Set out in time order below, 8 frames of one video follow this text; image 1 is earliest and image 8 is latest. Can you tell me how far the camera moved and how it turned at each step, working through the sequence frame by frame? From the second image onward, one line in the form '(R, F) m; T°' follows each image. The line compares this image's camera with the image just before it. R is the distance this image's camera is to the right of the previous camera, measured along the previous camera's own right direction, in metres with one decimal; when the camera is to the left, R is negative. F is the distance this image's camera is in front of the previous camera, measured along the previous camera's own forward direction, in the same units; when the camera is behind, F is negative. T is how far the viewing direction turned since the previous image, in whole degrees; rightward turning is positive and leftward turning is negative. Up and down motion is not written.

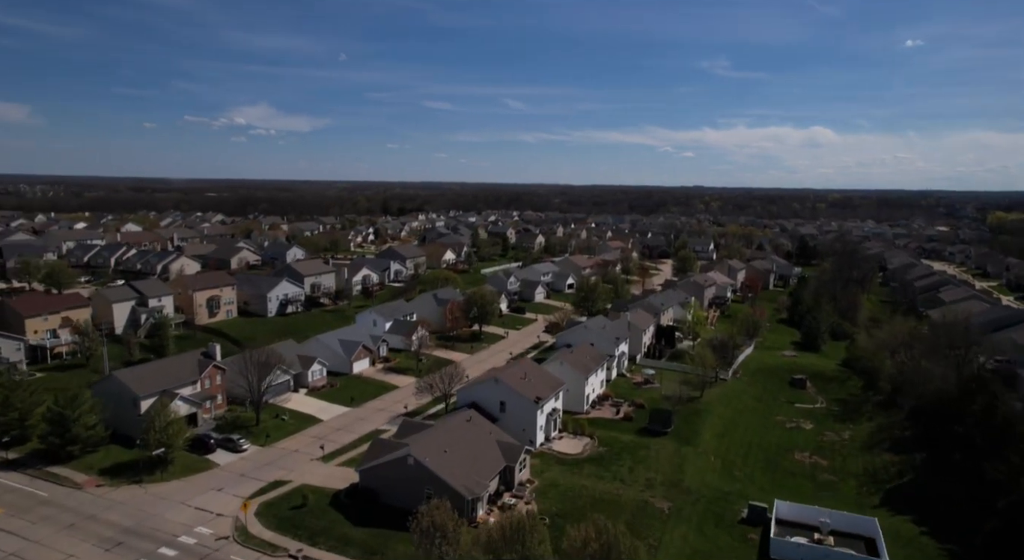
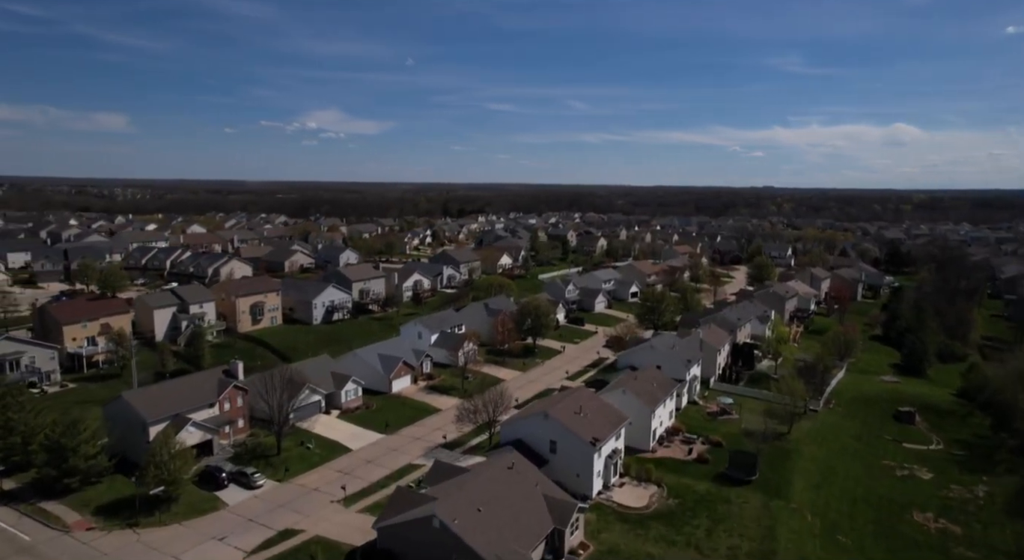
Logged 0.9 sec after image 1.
(+0.3, +4.4) m; -5°
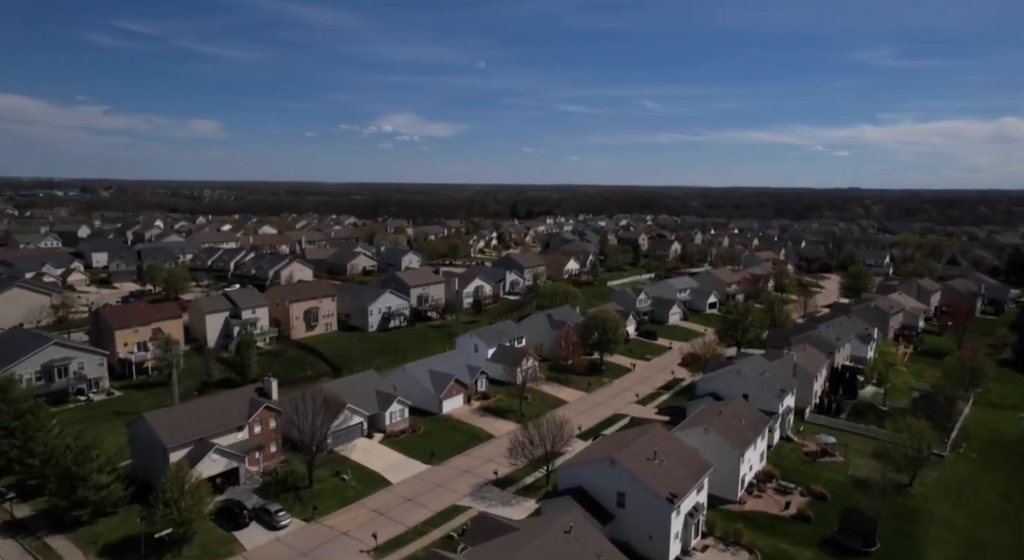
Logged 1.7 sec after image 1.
(+0.2, +3.8) m; -6°
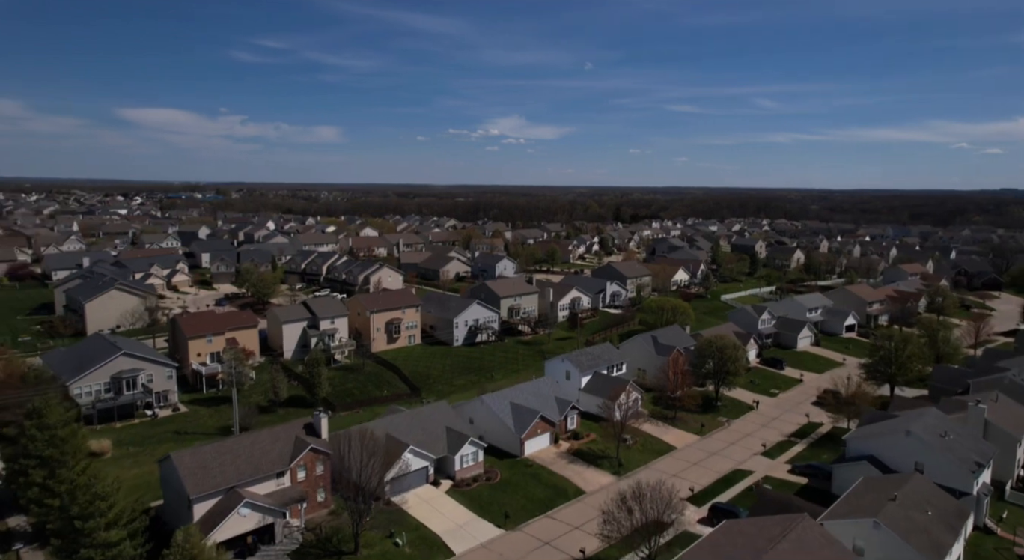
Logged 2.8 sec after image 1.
(+0.2, +5.4) m; -9°
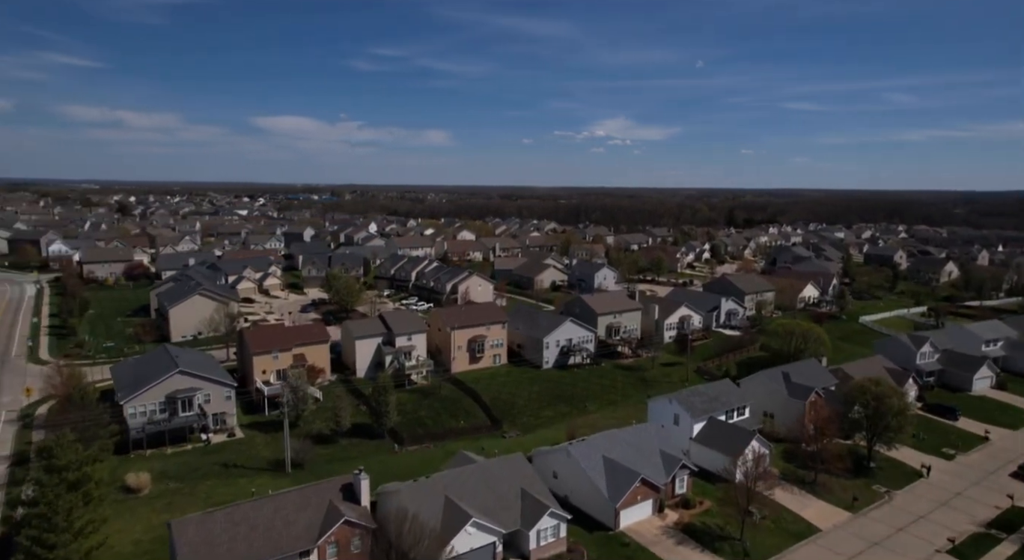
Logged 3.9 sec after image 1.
(+0.2, +5.6) m; -9°
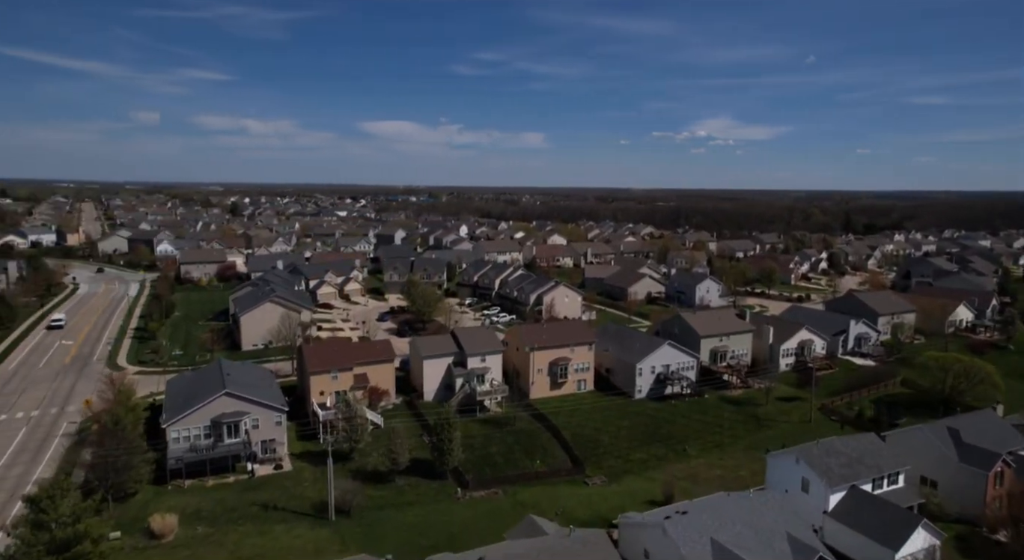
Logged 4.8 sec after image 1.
(+0.3, +5.0) m; -8°
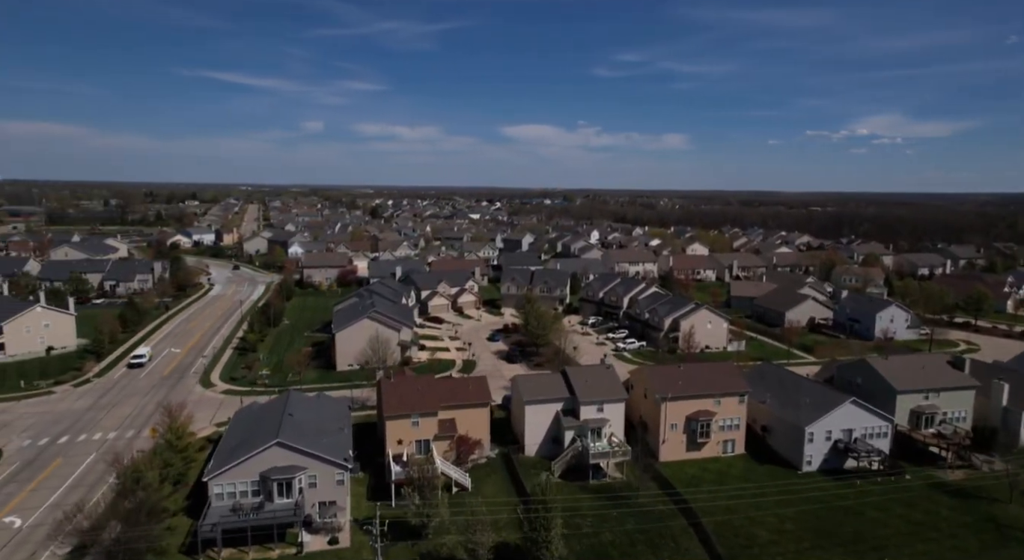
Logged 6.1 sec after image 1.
(+0.3, +7.2) m; -12°
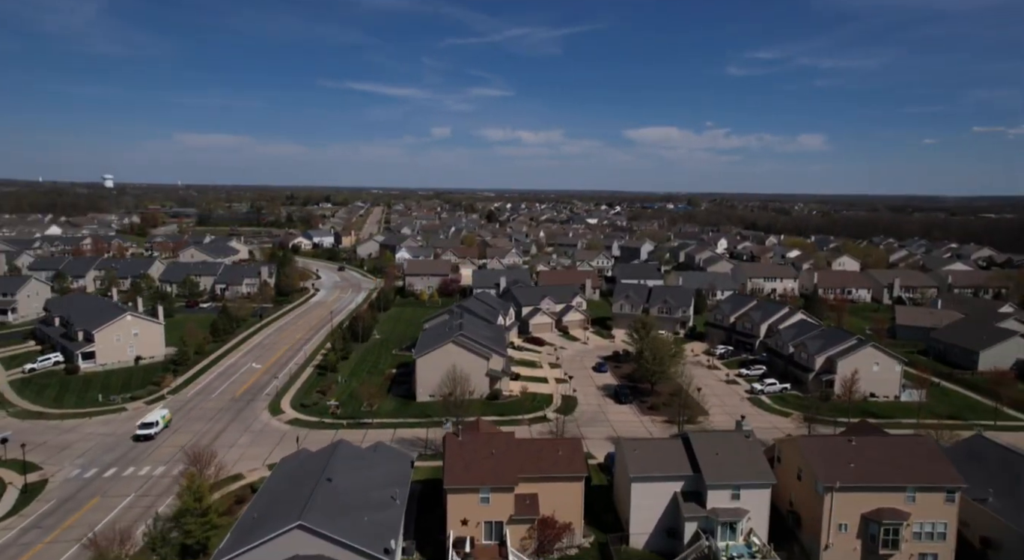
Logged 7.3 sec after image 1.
(+0.4, +6.6) m; -10°
